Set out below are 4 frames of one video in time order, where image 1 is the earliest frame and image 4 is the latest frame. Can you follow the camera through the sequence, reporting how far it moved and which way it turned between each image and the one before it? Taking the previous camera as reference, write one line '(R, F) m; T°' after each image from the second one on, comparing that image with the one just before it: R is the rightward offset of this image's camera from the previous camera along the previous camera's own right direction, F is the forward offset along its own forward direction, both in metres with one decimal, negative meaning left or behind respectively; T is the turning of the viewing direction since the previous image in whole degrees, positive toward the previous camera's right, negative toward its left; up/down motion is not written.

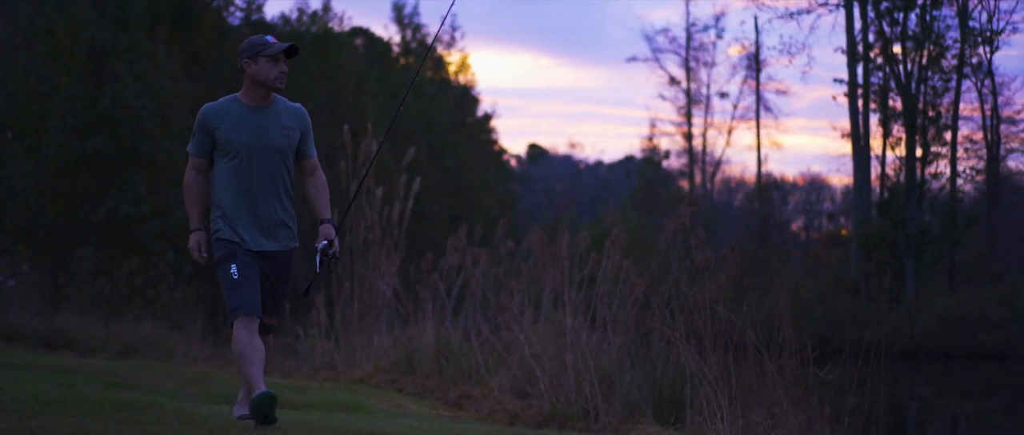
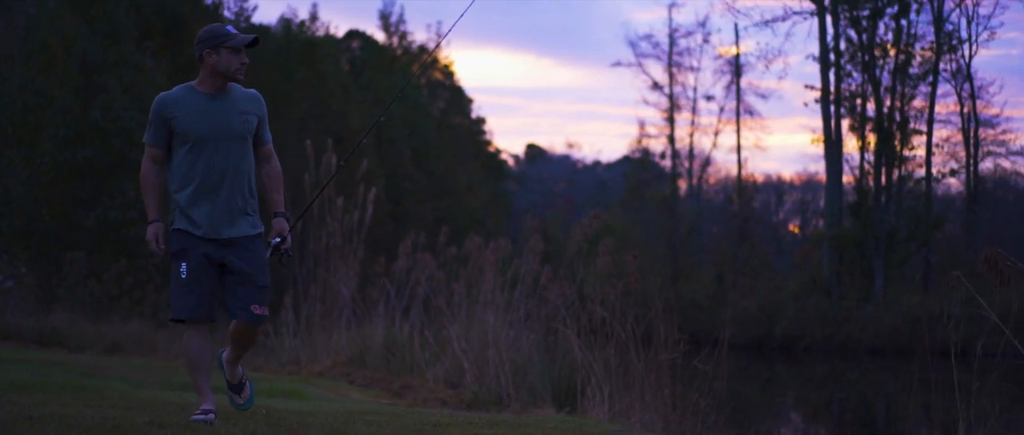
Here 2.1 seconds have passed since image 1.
(+0.4, -0.8) m; 0°
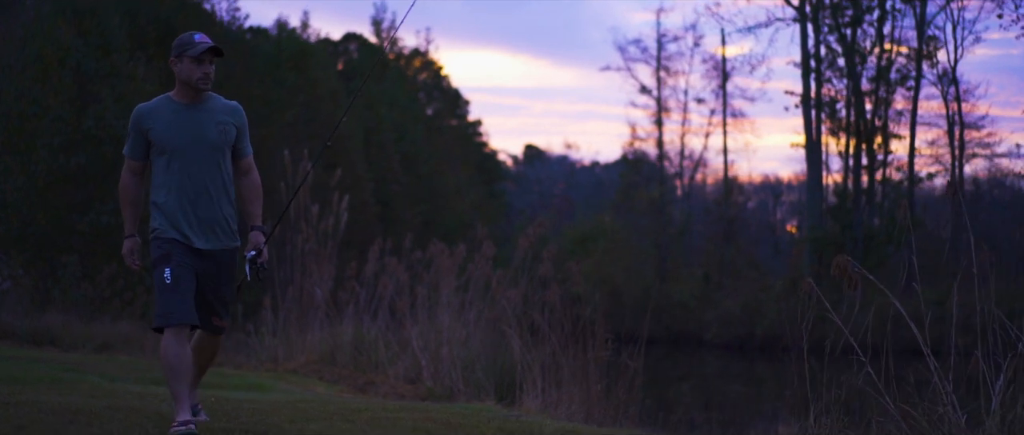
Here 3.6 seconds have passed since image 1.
(+0.3, -0.5) m; 0°
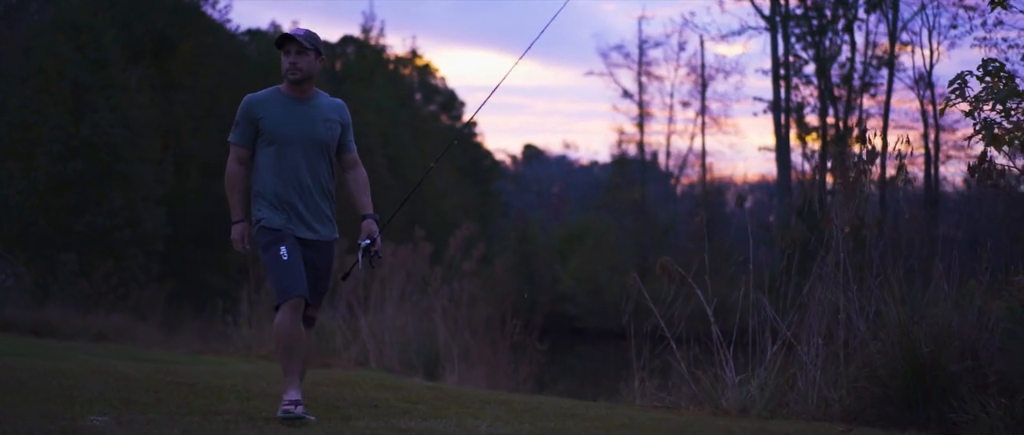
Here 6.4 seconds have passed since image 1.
(+0.5, -1.1) m; 0°
